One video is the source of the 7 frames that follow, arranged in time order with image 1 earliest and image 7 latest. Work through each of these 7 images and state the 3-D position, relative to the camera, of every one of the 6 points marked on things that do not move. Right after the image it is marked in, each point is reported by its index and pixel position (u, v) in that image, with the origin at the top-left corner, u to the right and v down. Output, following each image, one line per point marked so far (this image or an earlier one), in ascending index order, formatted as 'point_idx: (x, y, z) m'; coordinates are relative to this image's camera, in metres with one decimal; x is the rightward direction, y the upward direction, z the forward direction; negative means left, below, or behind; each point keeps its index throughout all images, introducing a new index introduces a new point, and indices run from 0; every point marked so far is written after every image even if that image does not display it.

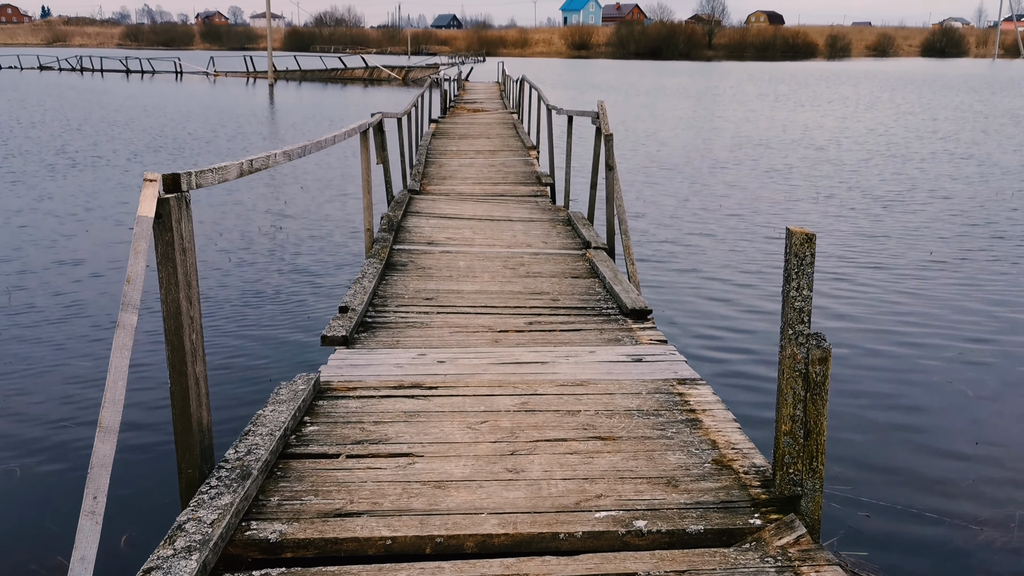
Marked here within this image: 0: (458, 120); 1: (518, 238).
0: (-0.8, +2.5, +16.9) m
1: (0.0, +0.3, +6.9) m
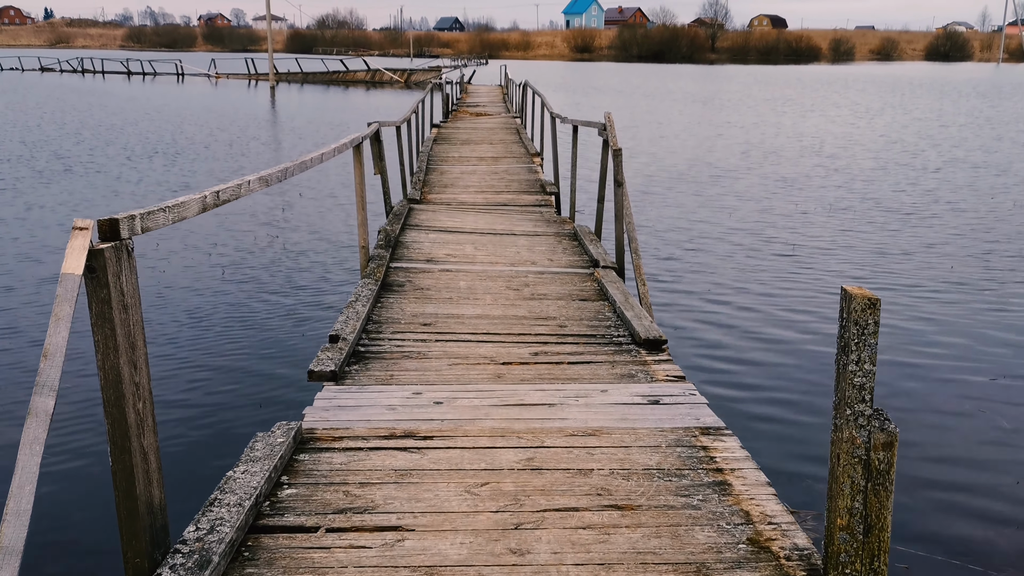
0: (-0.7, +2.3, +16.5) m
1: (+0.1, +0.2, +6.5) m
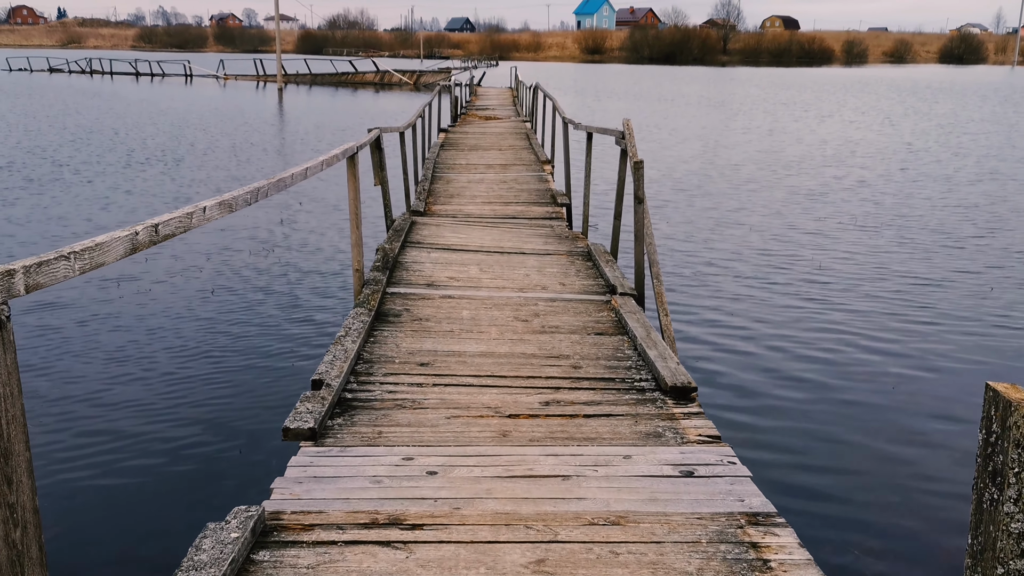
0: (-0.6, +2.2, +16.0) m
1: (+0.1, +0.1, +6.0) m
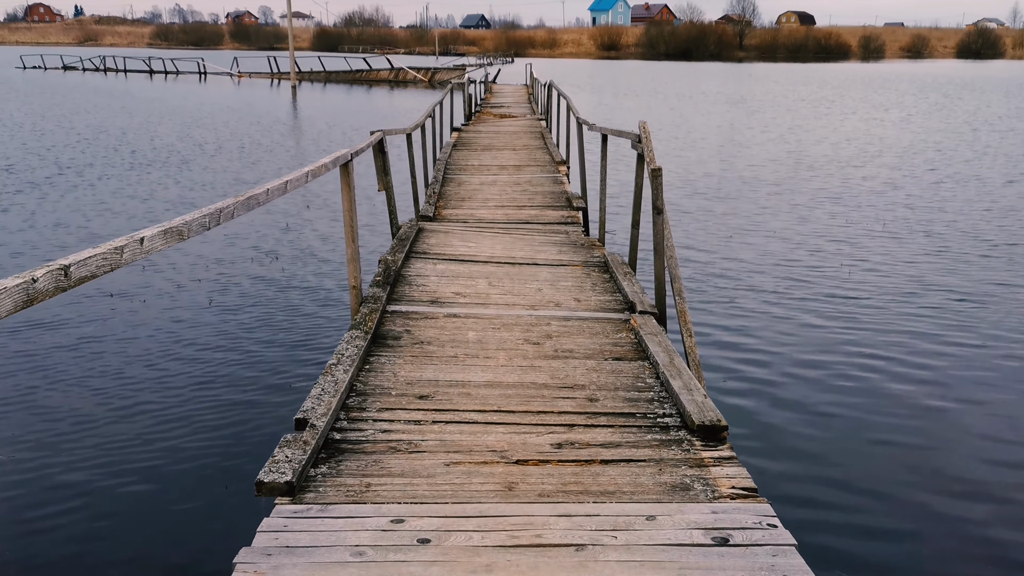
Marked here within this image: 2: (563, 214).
0: (-0.4, +2.1, +15.6) m
1: (+0.2, 0.0, +5.6) m
2: (+0.4, +0.6, +9.1) m
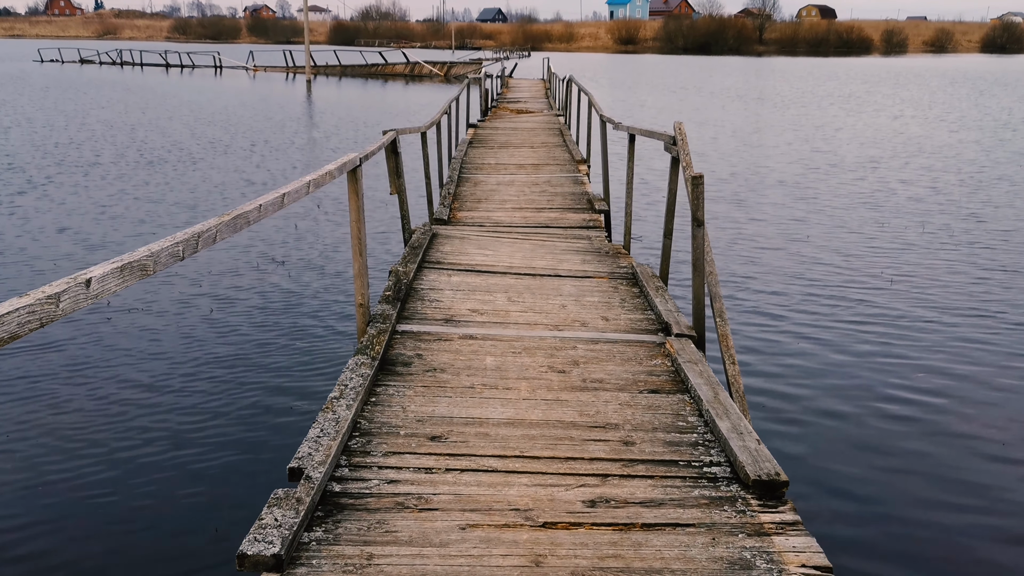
0: (-0.2, +2.1, +15.1) m
1: (+0.2, -0.1, +5.1) m
2: (+0.5, +0.5, +8.6) m
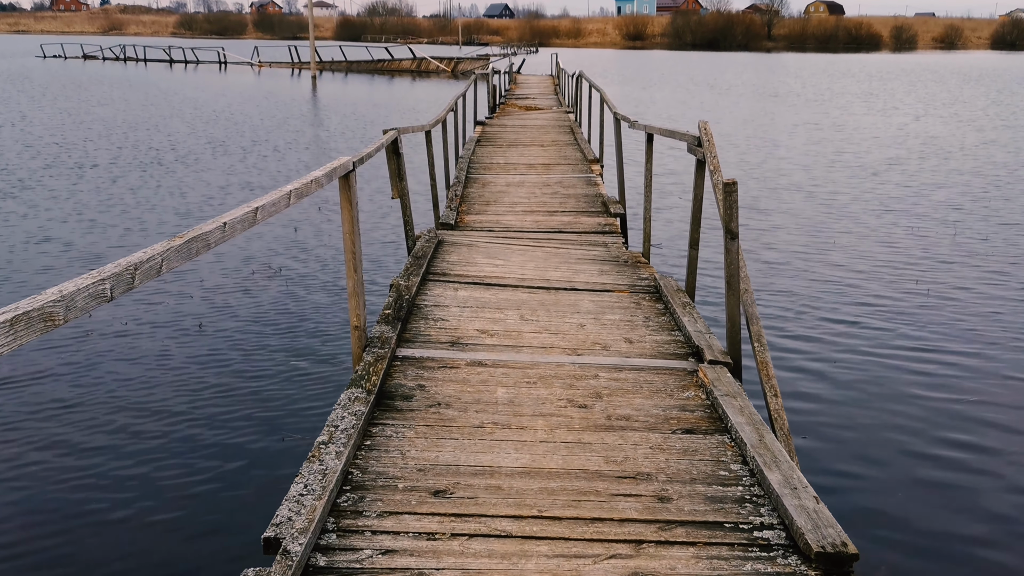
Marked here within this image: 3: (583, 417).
0: (-0.1, +2.1, +14.6) m
1: (+0.3, -0.2, +4.6) m
2: (+0.6, +0.5, +8.1) m
3: (+0.2, -0.4, +3.6) m
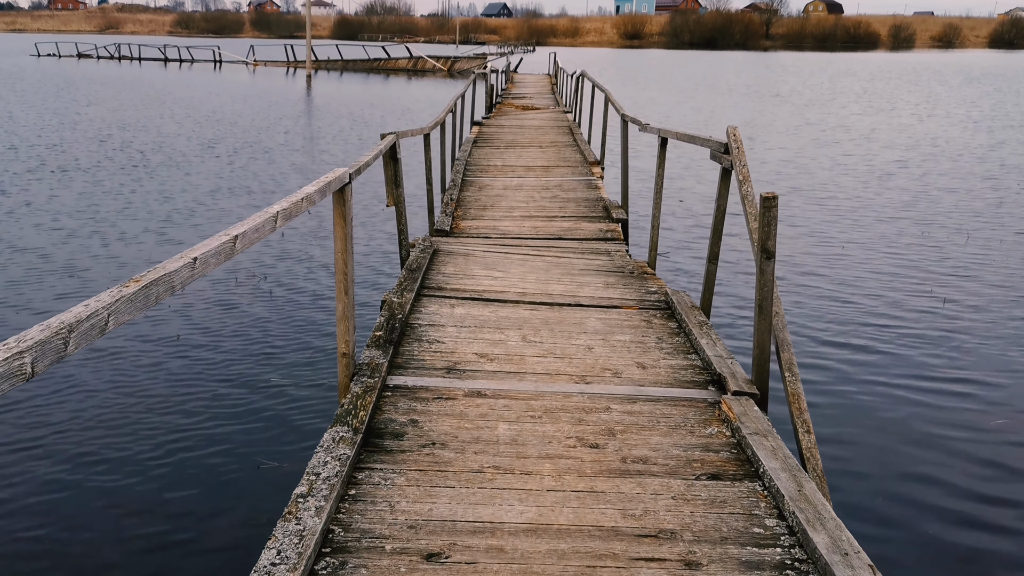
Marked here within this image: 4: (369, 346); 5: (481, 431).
0: (-0.1, +2.0, +14.2) m
1: (+0.3, -0.2, +4.2) m
2: (+0.6, +0.4, +7.8) m
3: (+0.2, -0.5, +3.2) m
4: (-0.5, -0.2, +4.0) m
5: (-0.1, -0.4, +3.4) m
